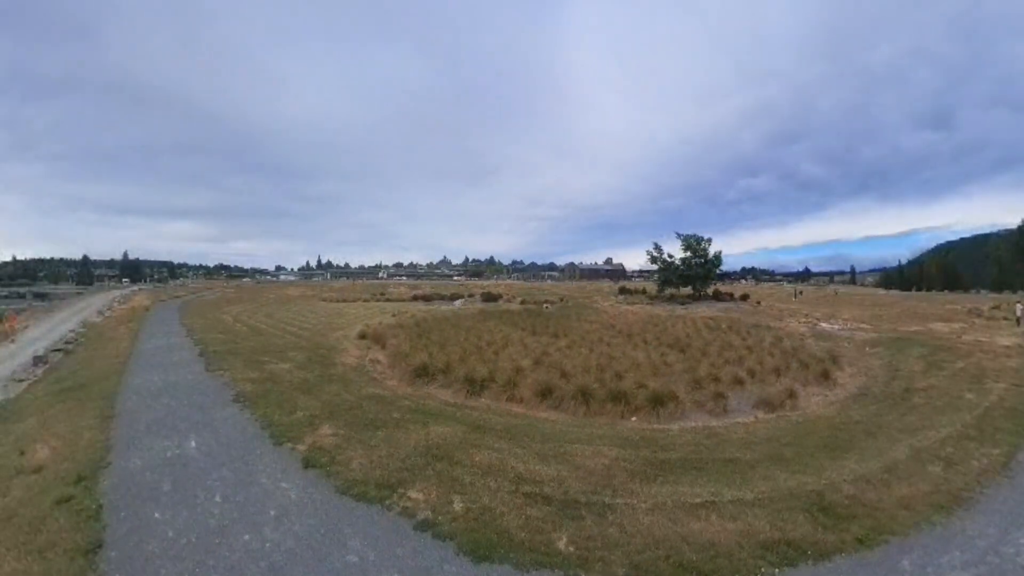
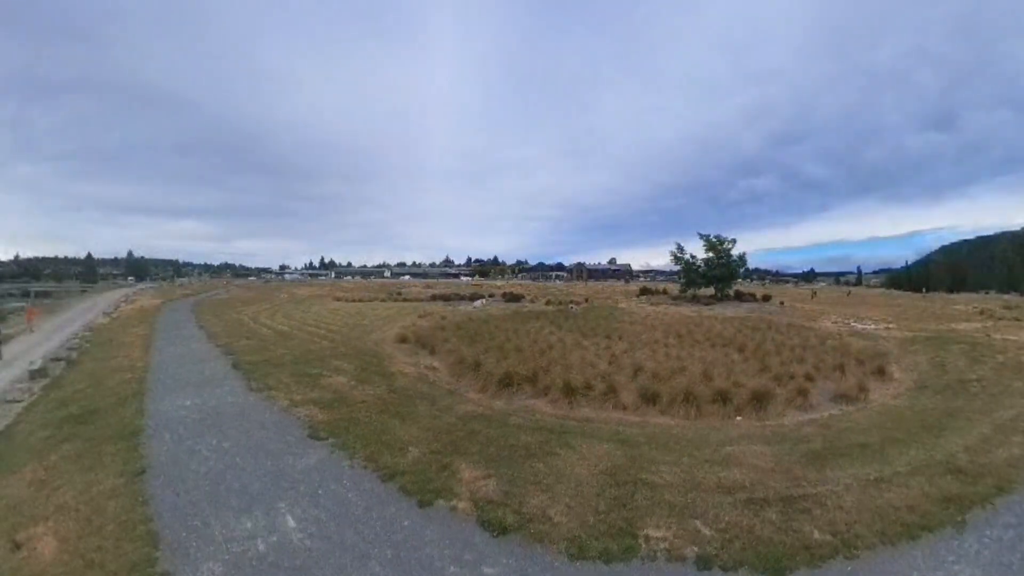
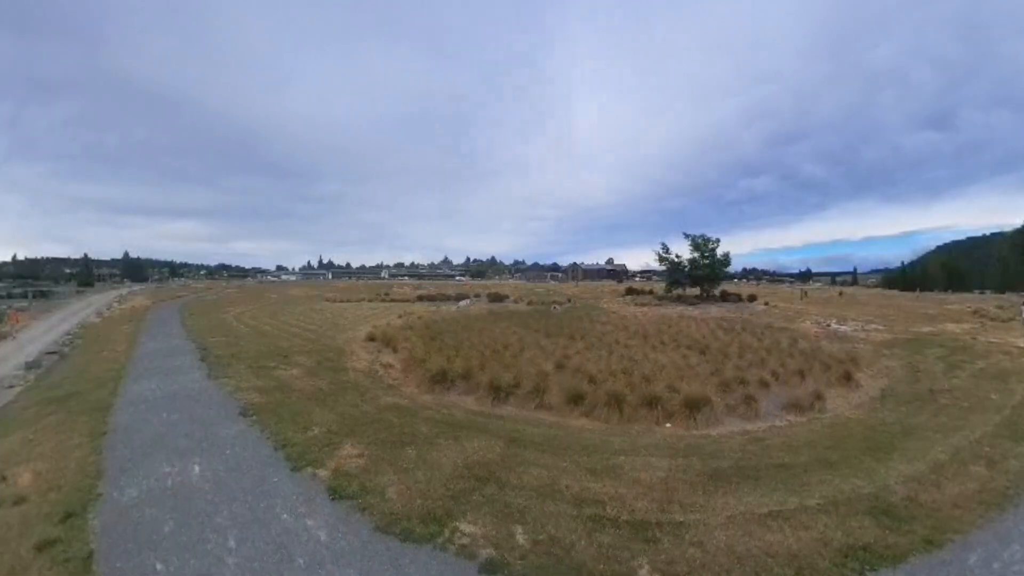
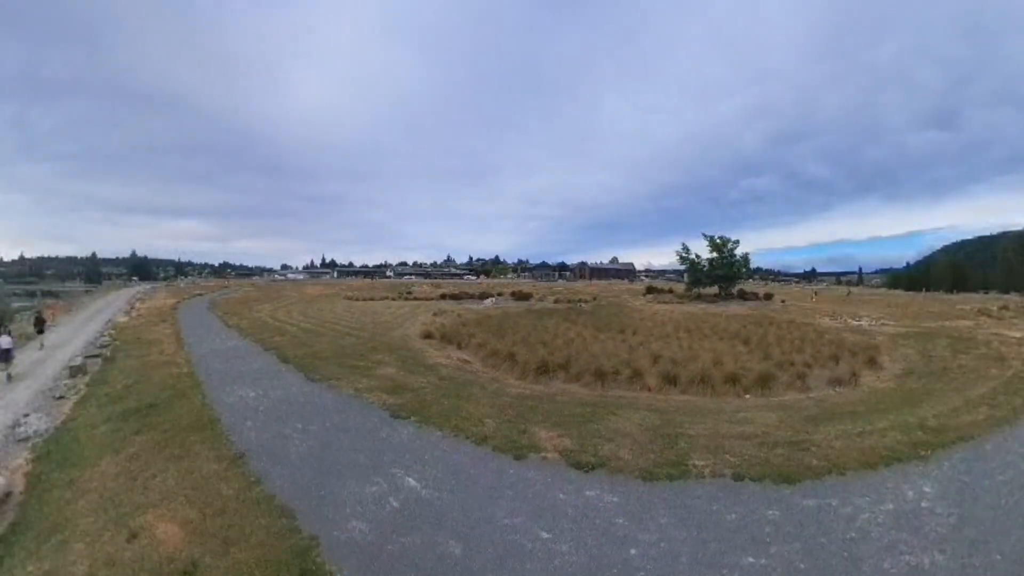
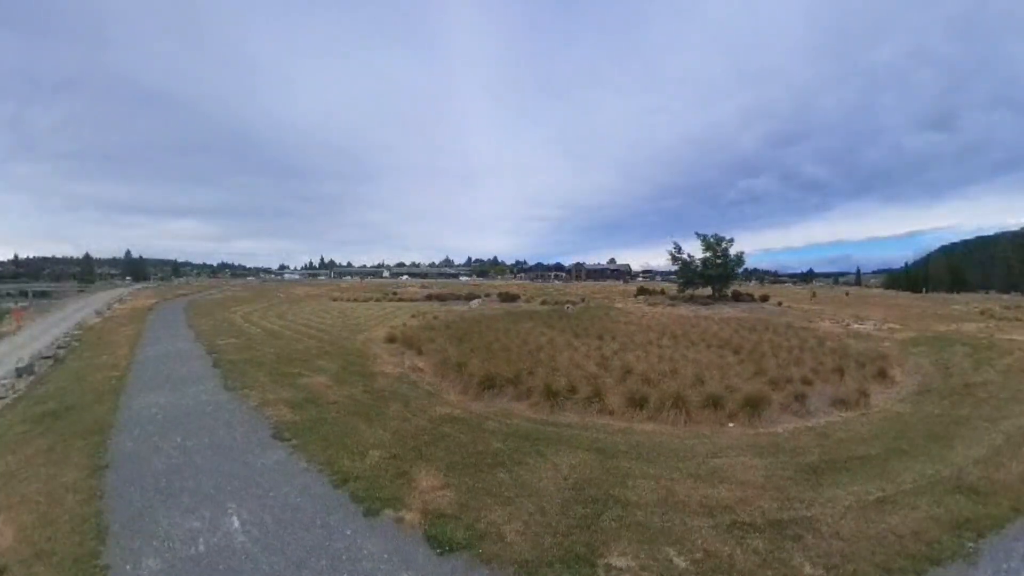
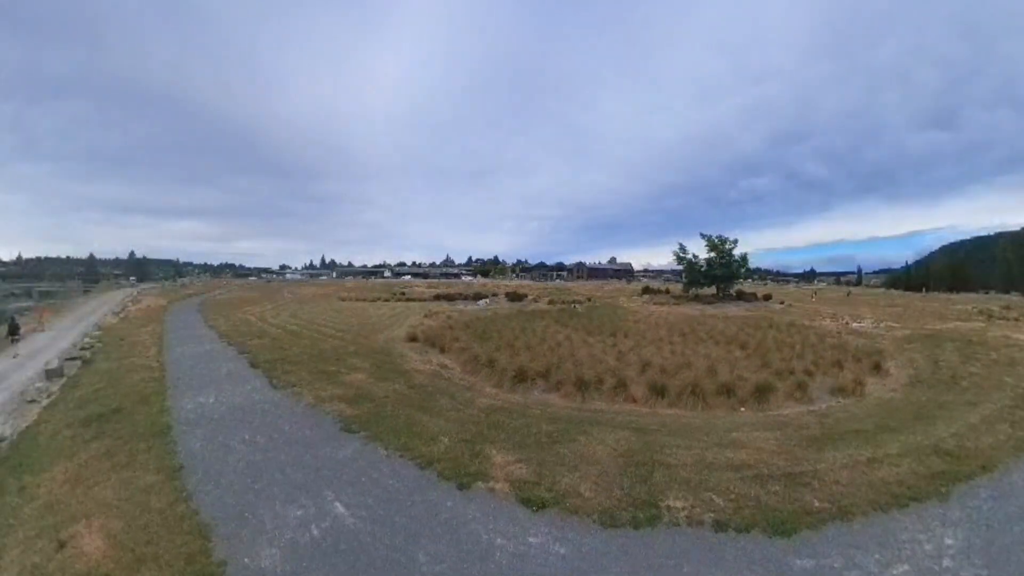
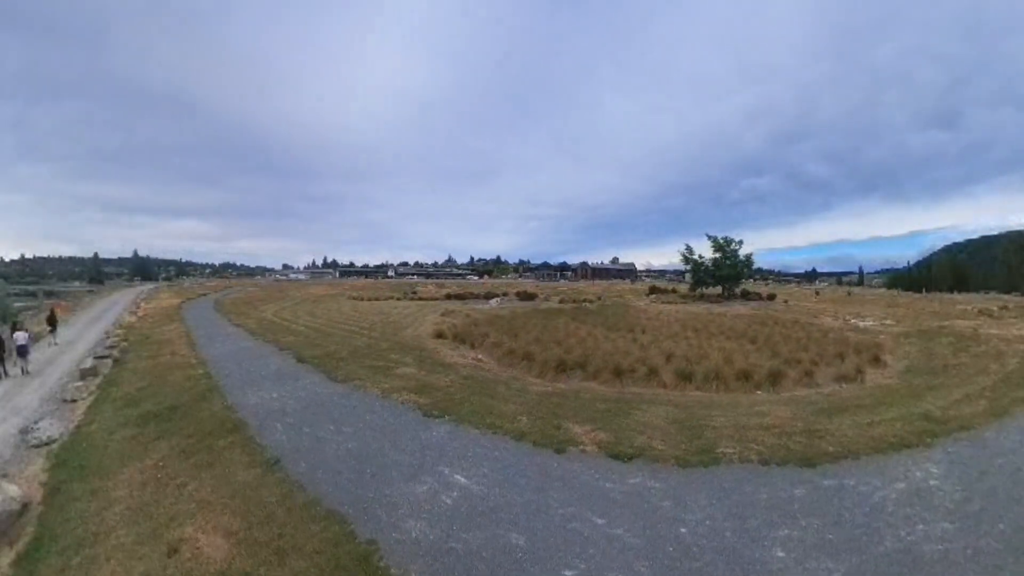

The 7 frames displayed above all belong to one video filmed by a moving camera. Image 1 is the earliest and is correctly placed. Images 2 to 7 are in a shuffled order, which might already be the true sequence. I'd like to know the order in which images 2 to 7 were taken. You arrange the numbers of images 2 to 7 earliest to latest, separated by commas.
3, 5, 2, 6, 4, 7
